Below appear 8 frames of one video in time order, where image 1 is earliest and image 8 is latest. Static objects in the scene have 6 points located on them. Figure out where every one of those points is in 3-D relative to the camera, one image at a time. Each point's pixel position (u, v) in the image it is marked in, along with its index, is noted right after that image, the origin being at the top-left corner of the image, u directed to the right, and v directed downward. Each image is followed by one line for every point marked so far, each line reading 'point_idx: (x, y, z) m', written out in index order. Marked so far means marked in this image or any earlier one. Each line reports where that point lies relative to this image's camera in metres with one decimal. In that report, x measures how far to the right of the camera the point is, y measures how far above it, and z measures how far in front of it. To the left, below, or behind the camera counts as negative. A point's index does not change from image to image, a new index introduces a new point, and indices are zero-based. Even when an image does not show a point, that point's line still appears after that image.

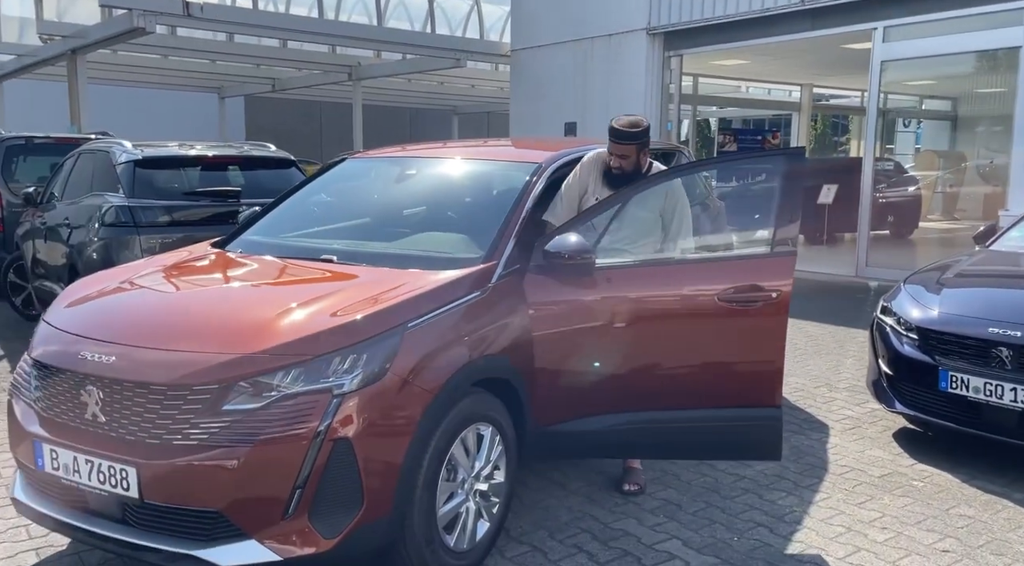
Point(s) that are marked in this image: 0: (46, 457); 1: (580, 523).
0: (-1.6, -0.6, +3.1) m
1: (+0.3, -1.1, +3.8) m
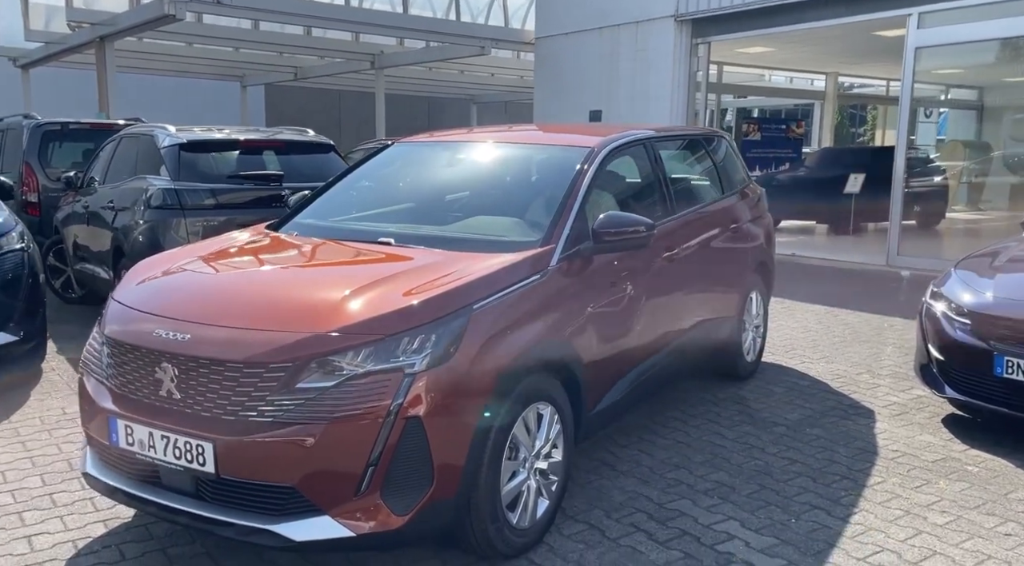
0: (-1.4, -0.5, +3.2) m
1: (+0.5, -1.0, +3.9) m
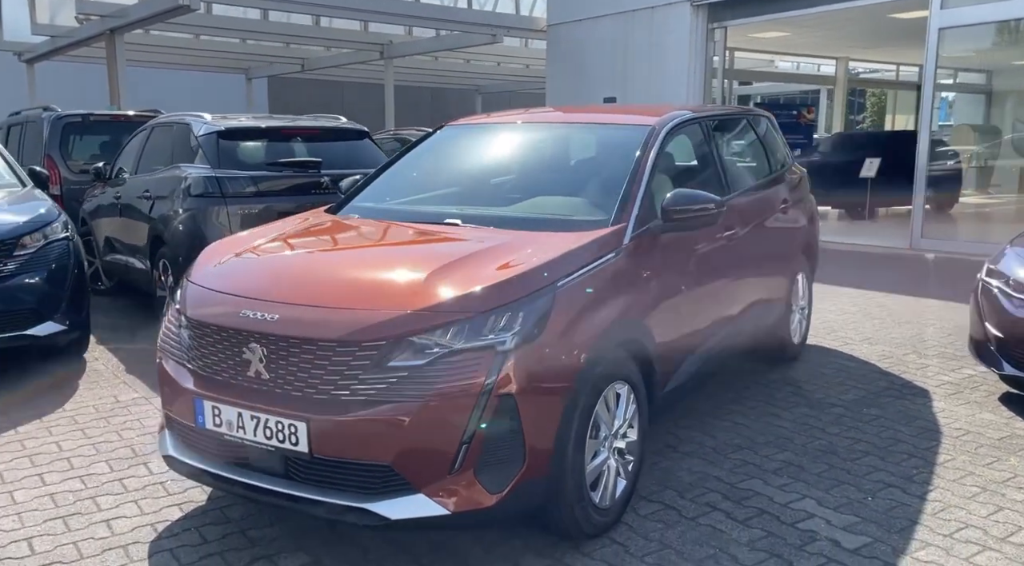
0: (-1.1, -0.5, +3.2) m
1: (+0.9, -0.9, +3.9) m
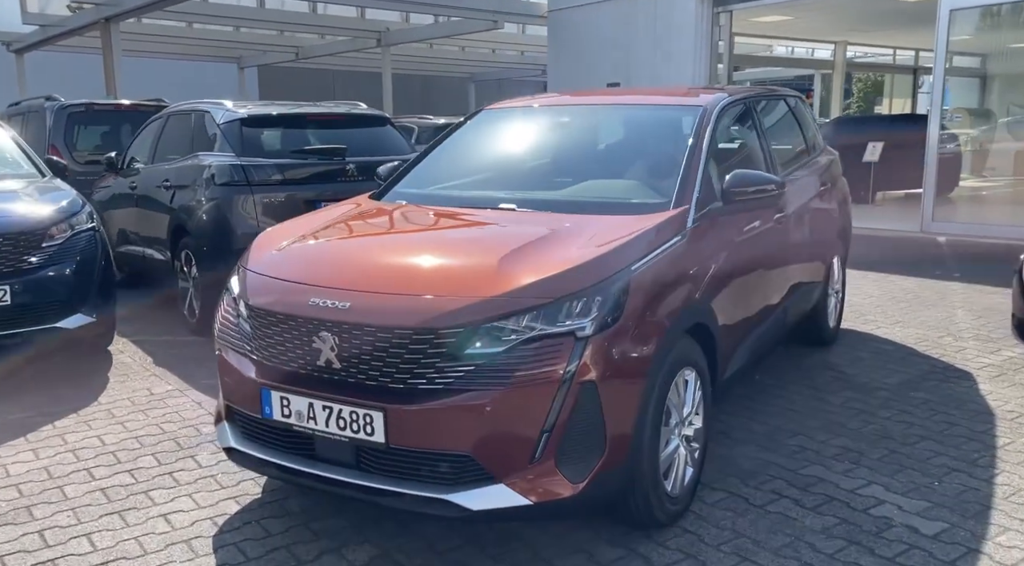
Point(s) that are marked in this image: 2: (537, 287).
0: (-0.8, -0.4, +3.1) m
1: (+1.1, -0.8, +3.8) m
2: (+0.1, 0.0, +2.9) m
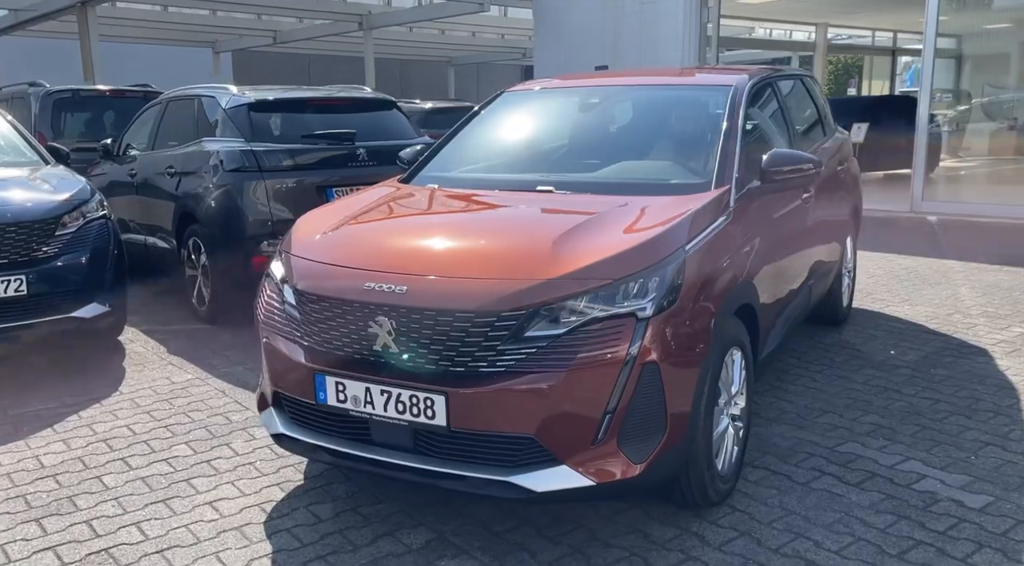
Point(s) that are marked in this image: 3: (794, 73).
0: (-0.6, -0.4, +3.1) m
1: (+1.3, -0.7, +3.9) m
2: (+0.3, 0.0, +2.9) m
3: (+1.7, +1.3, +5.4) m
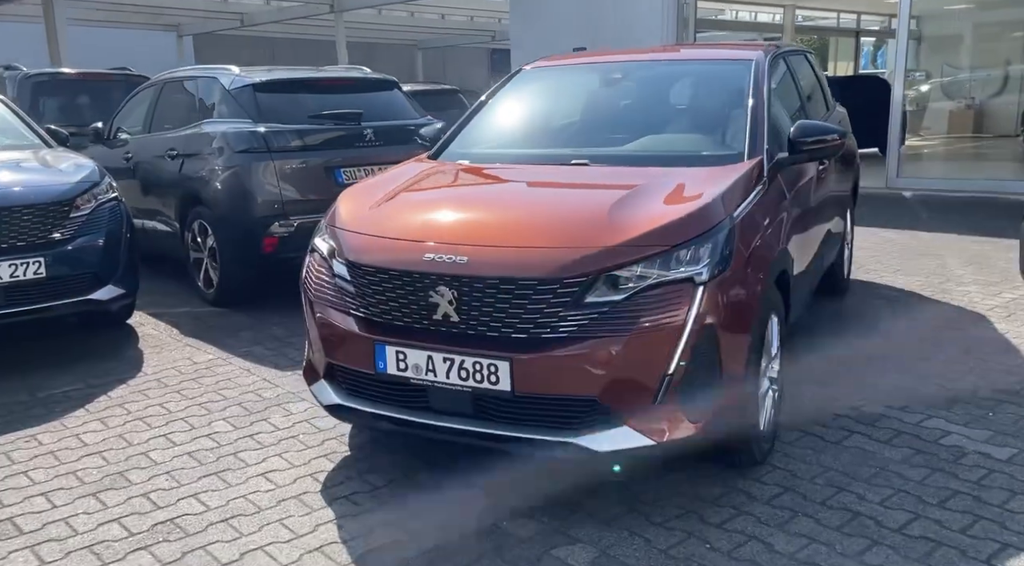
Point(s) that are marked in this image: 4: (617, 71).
0: (-0.4, -0.3, +3.1) m
1: (+1.5, -0.6, +4.0) m
2: (+0.5, +0.2, +3.0) m
3: (+1.8, +1.5, +5.5) m
4: (+0.5, +1.2, +4.7) m
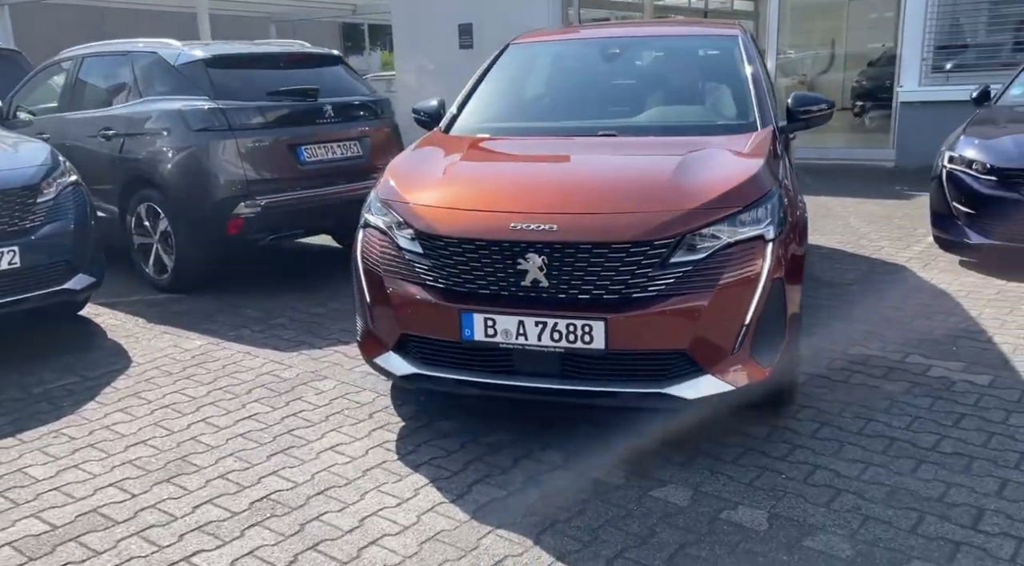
0: (-0.1, -0.2, +3.3) m
1: (+1.6, -0.4, +4.5) m
2: (+0.8, +0.3, +3.3) m
3: (+1.6, +1.7, +5.9) m
4: (+0.5, +1.3, +5.0) m
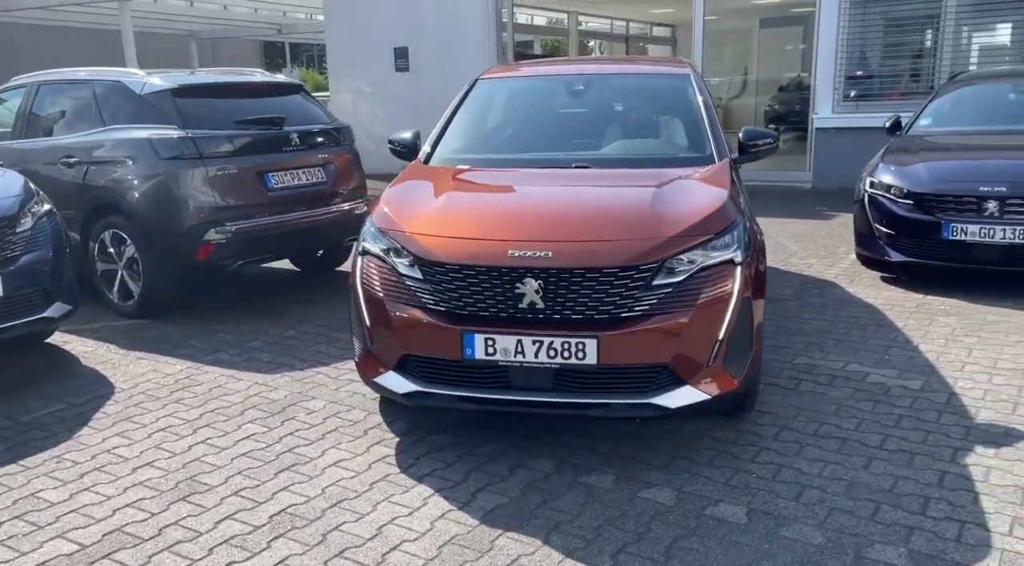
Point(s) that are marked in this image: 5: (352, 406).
0: (-0.1, -0.3, +3.5) m
1: (+1.5, -0.5, +4.9) m
2: (+0.8, +0.2, +3.6) m
3: (+1.3, +1.6, +6.4) m
4: (+0.3, +1.2, +5.3) m
5: (-0.8, -0.6, +4.4) m
